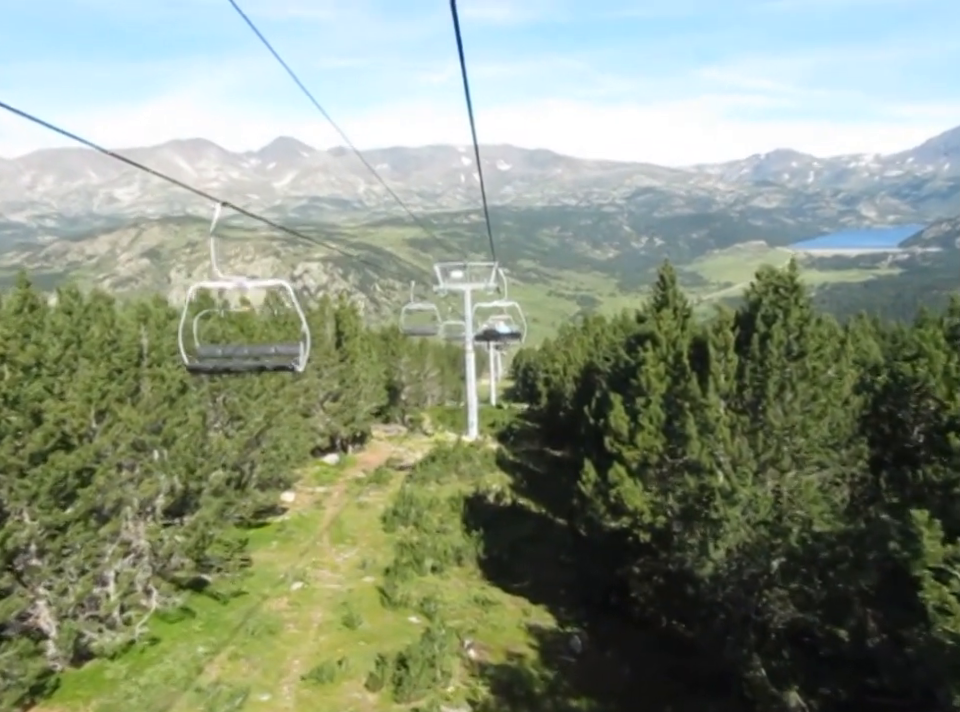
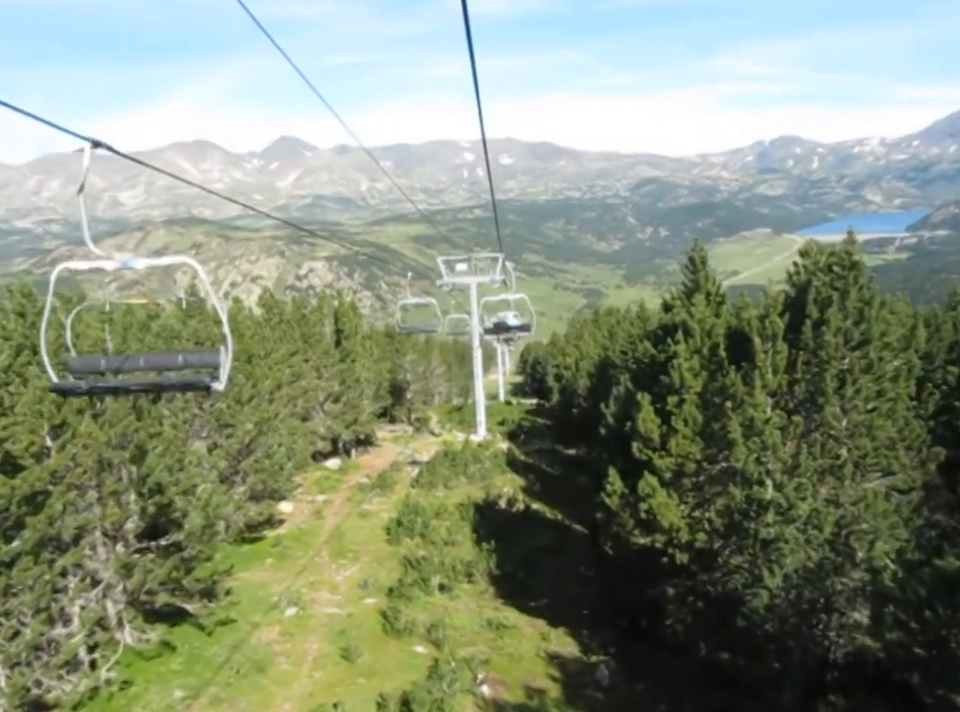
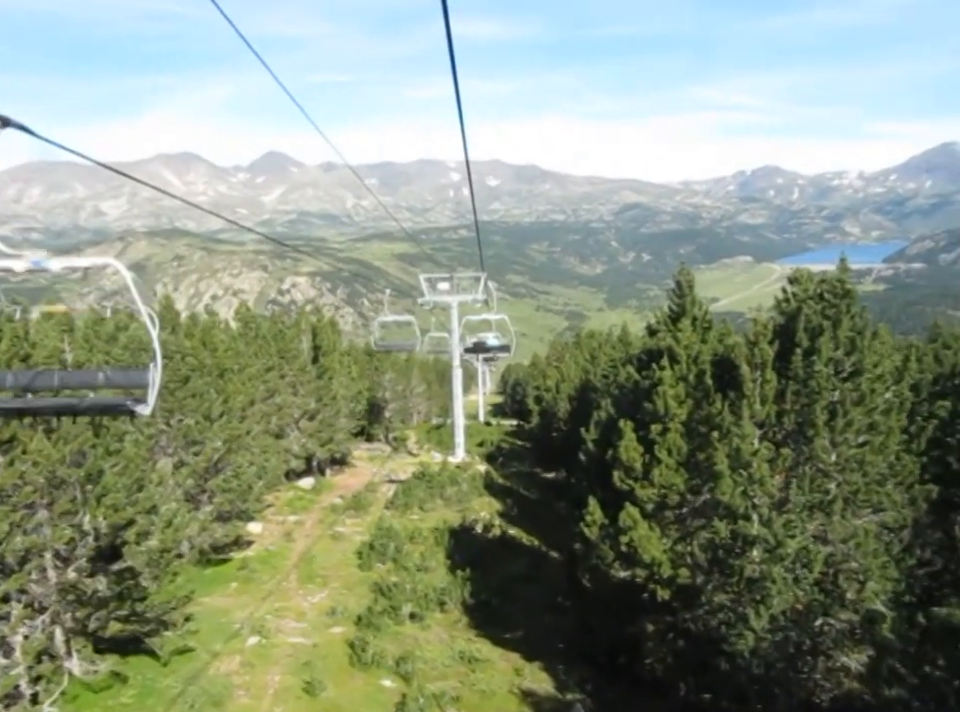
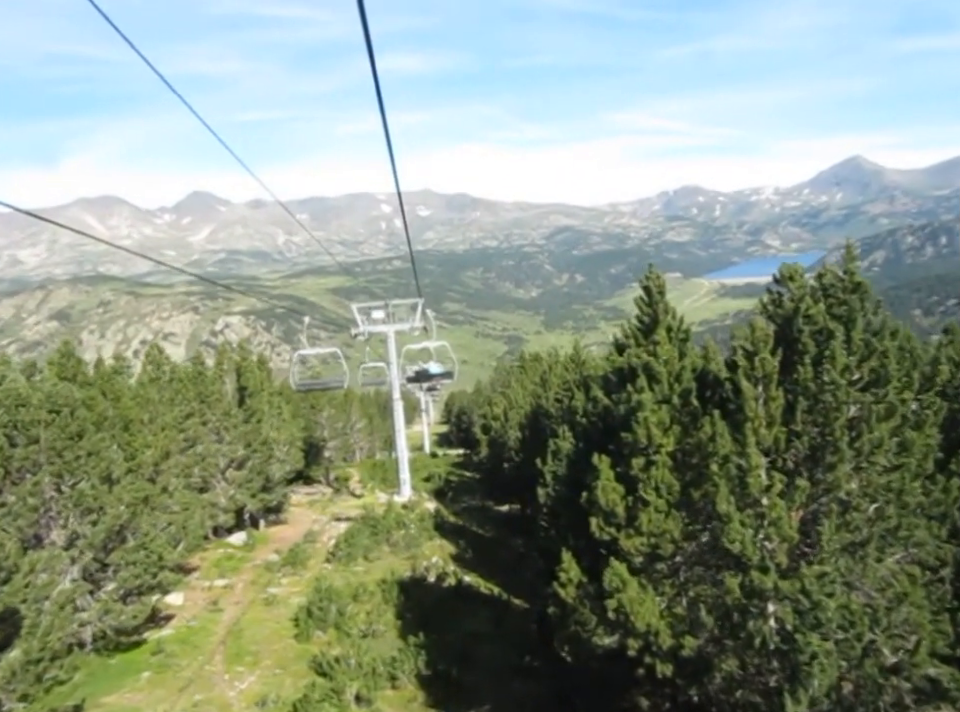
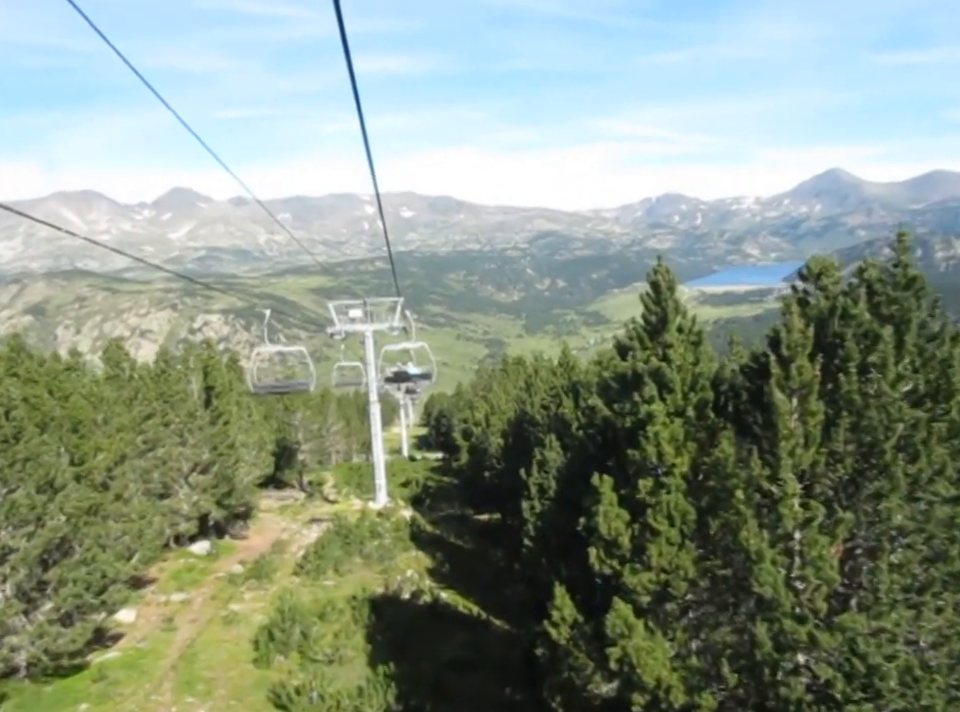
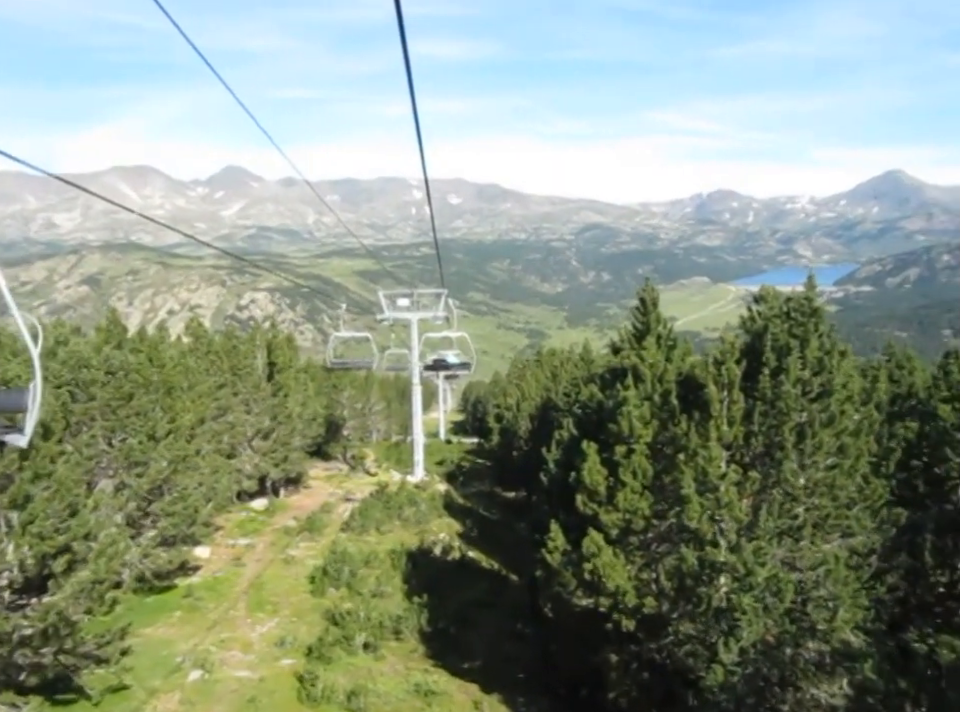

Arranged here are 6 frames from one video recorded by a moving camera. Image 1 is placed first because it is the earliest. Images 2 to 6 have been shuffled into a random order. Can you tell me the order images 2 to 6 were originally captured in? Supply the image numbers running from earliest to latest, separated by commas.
2, 3, 6, 4, 5
